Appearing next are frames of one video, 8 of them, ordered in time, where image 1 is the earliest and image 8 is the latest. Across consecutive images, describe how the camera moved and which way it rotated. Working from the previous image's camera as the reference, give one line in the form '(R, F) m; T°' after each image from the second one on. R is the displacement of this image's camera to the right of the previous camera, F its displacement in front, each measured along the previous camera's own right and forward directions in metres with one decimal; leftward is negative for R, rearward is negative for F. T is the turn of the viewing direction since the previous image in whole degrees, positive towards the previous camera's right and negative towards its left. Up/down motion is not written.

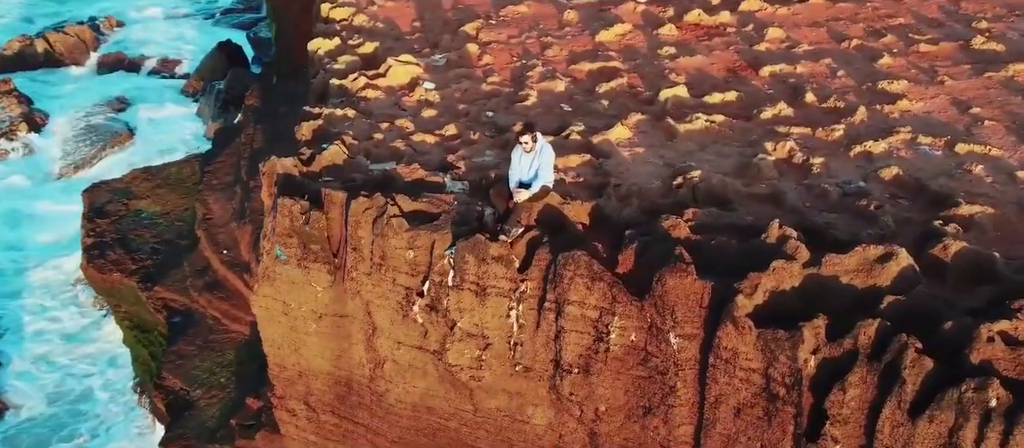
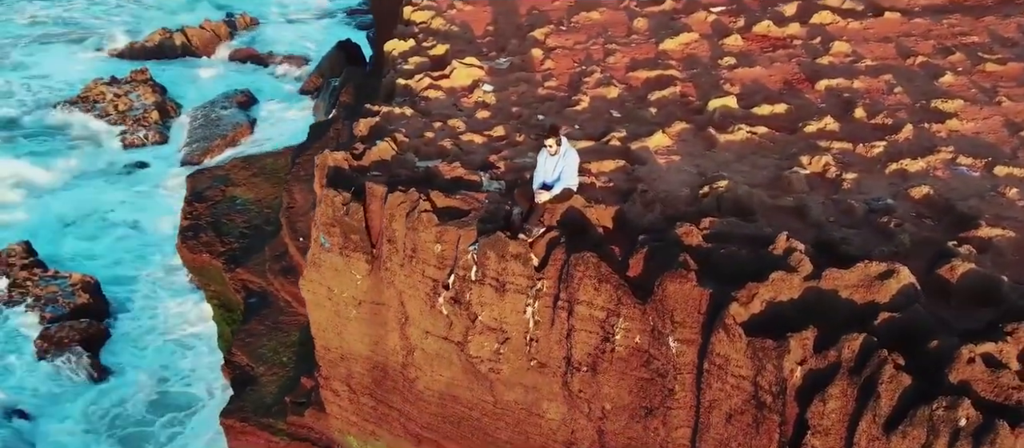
(+0.9, -0.3) m; -6°
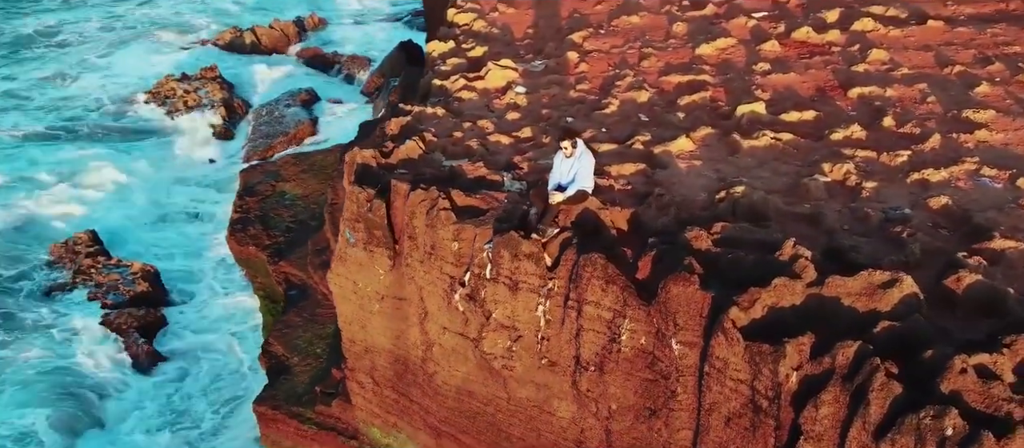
(+0.5, -0.1) m; -3°
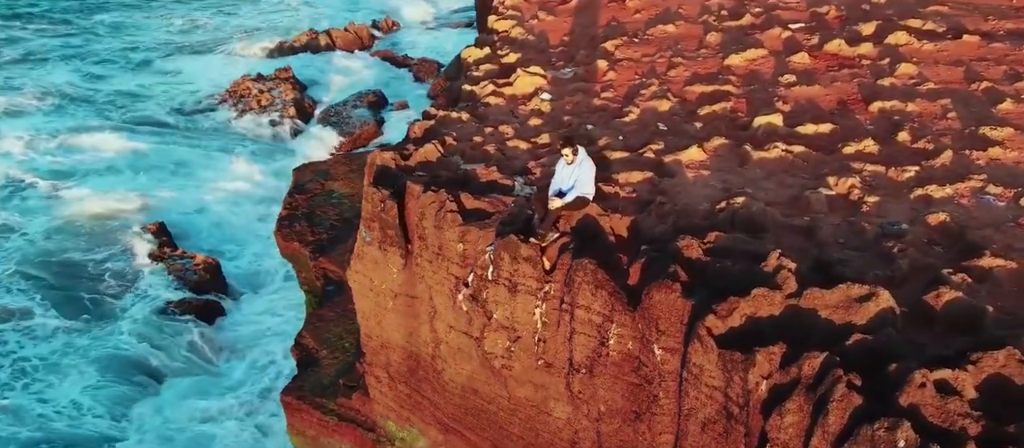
(+0.7, -0.3) m; -4°
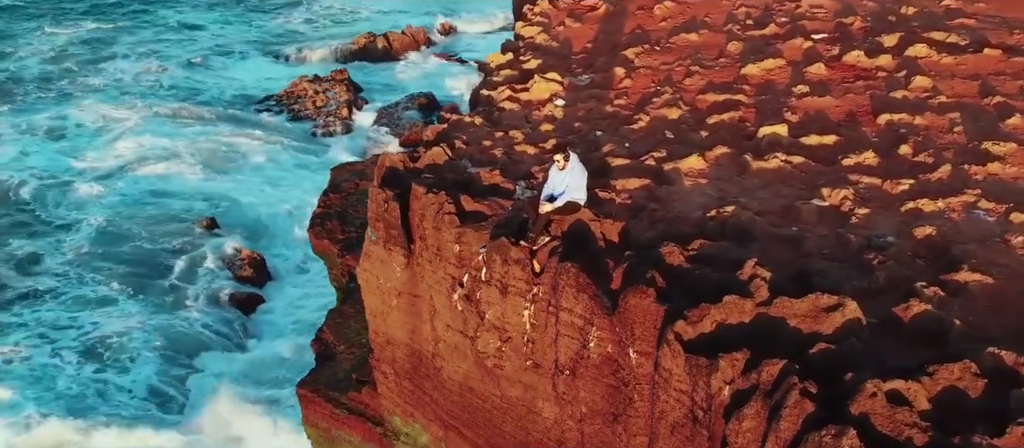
(+0.7, -0.3) m; -3°
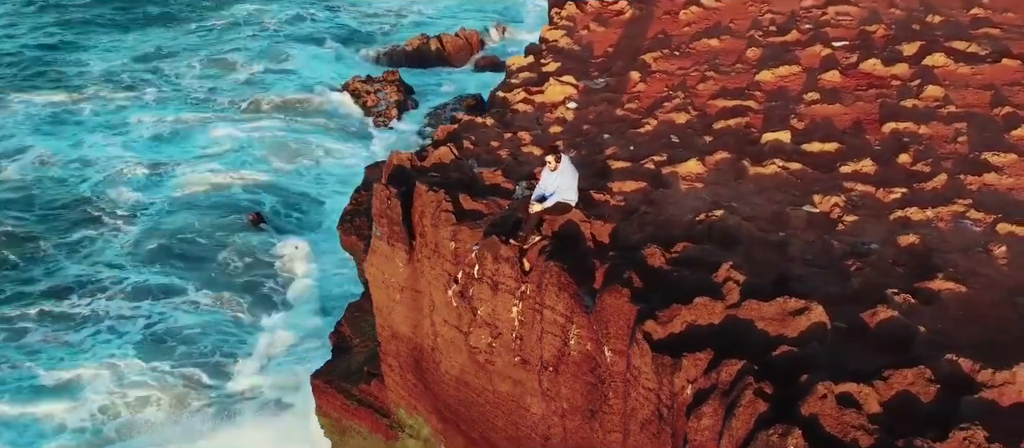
(+0.7, -0.3) m; -3°
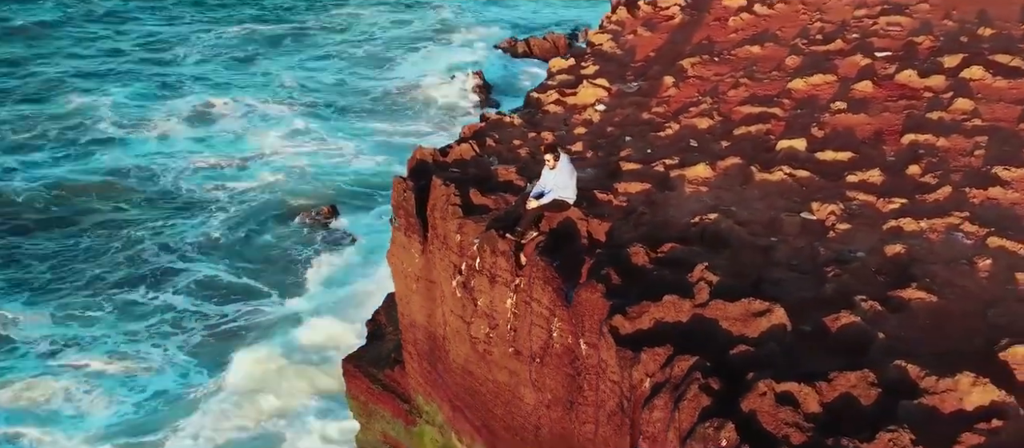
(+1.0, -0.3) m; -5°
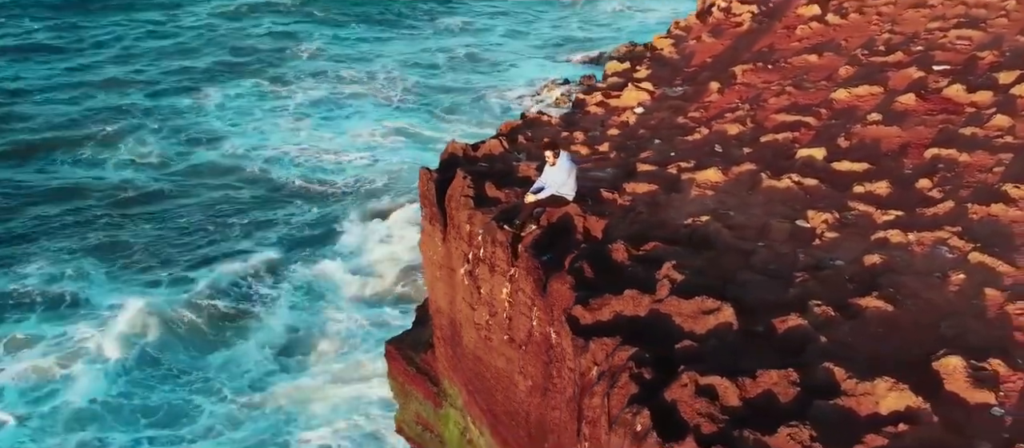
(+1.5, -0.4) m; -7°
